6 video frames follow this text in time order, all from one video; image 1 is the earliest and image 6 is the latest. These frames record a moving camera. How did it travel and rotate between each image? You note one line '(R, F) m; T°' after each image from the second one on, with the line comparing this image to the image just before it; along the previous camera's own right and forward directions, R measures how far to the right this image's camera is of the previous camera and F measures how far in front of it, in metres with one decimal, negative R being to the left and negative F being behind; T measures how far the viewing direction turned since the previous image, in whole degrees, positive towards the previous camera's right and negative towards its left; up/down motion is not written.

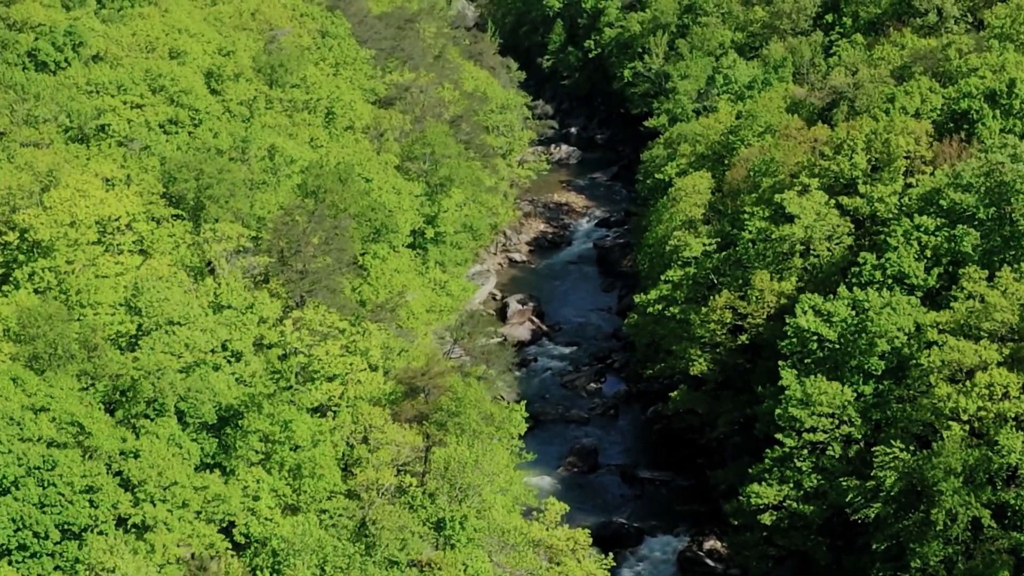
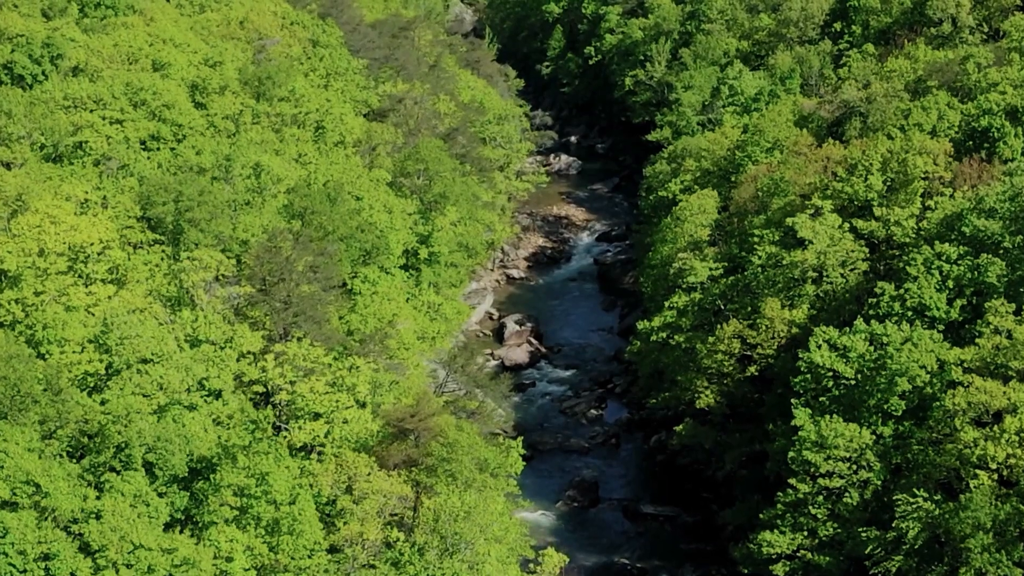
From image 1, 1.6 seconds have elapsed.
(+0.2, +2.5) m; 0°
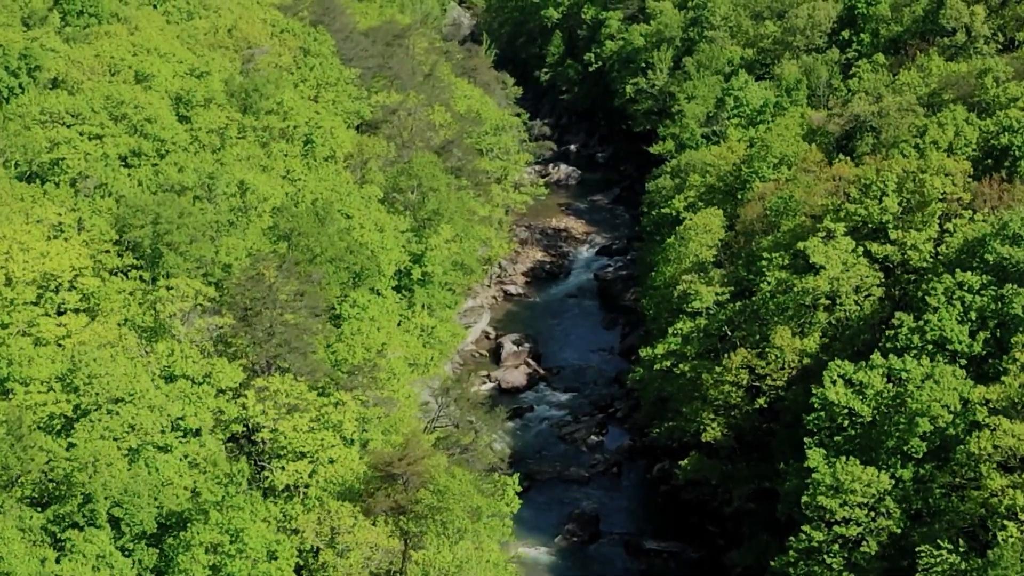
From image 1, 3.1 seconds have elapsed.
(+0.2, +2.3) m; 0°
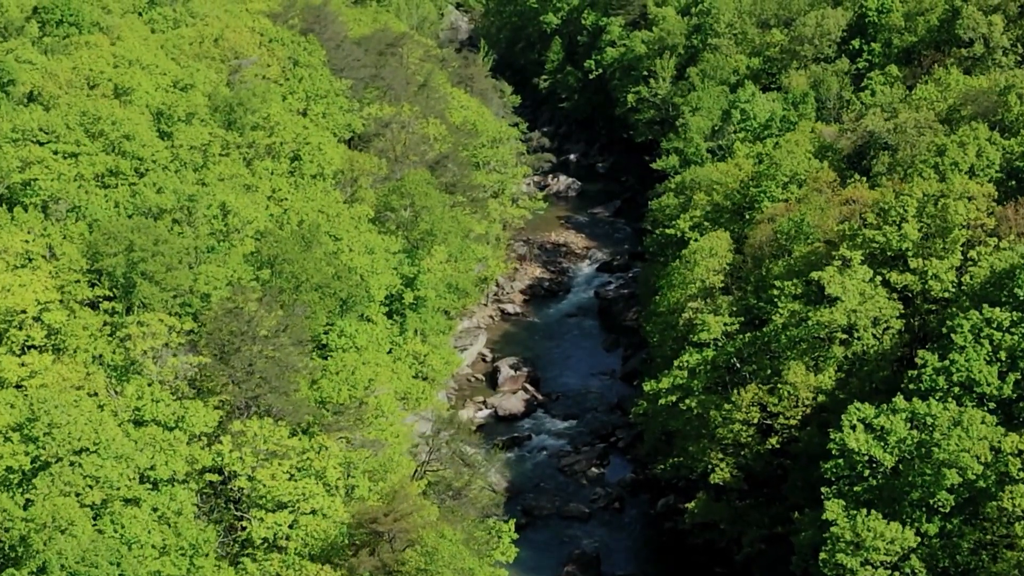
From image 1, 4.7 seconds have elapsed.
(+0.2, +2.6) m; 0°
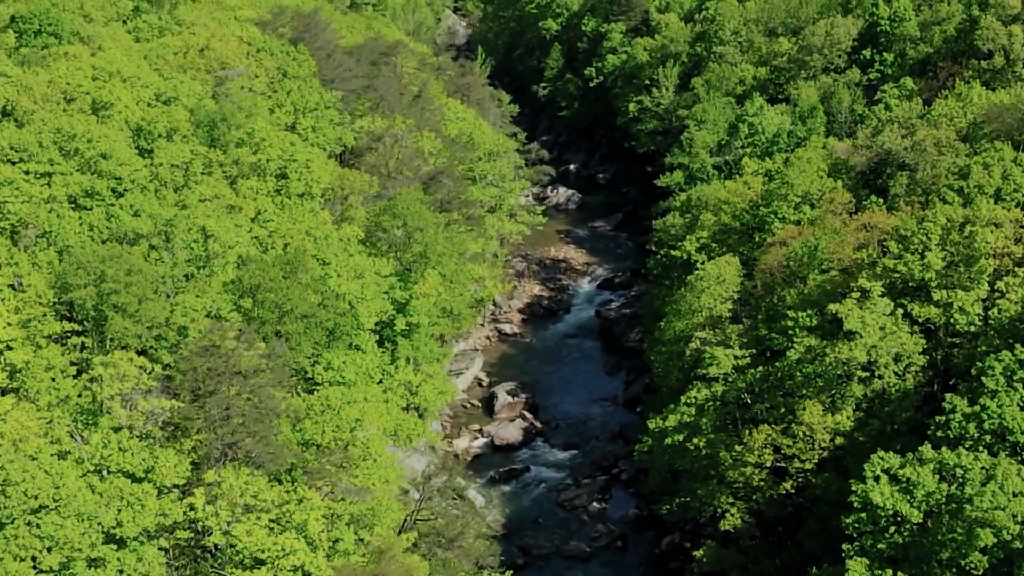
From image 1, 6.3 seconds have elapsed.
(+0.1, +2.6) m; 0°
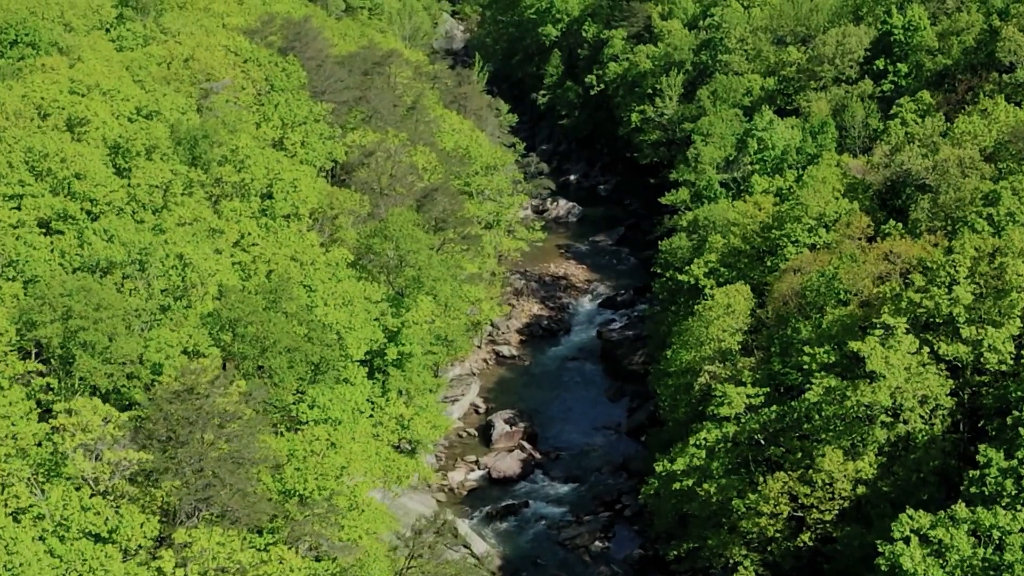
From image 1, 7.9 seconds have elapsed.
(+0.1, +2.6) m; 0°
